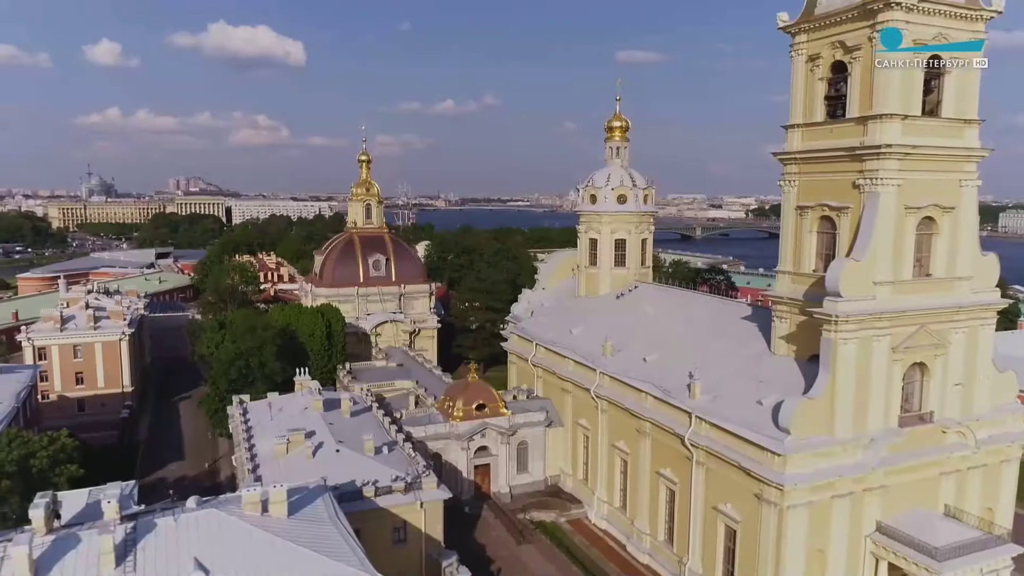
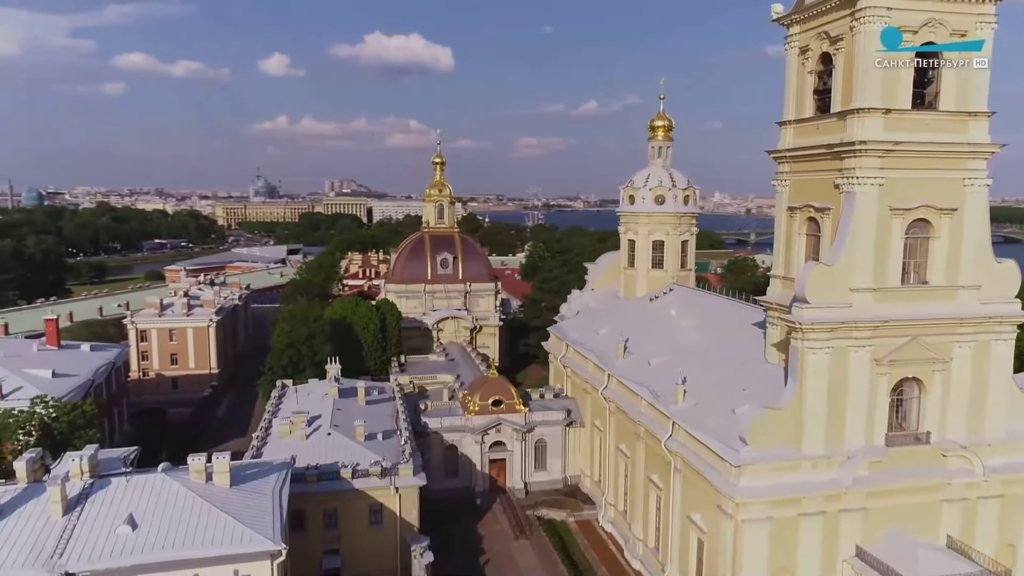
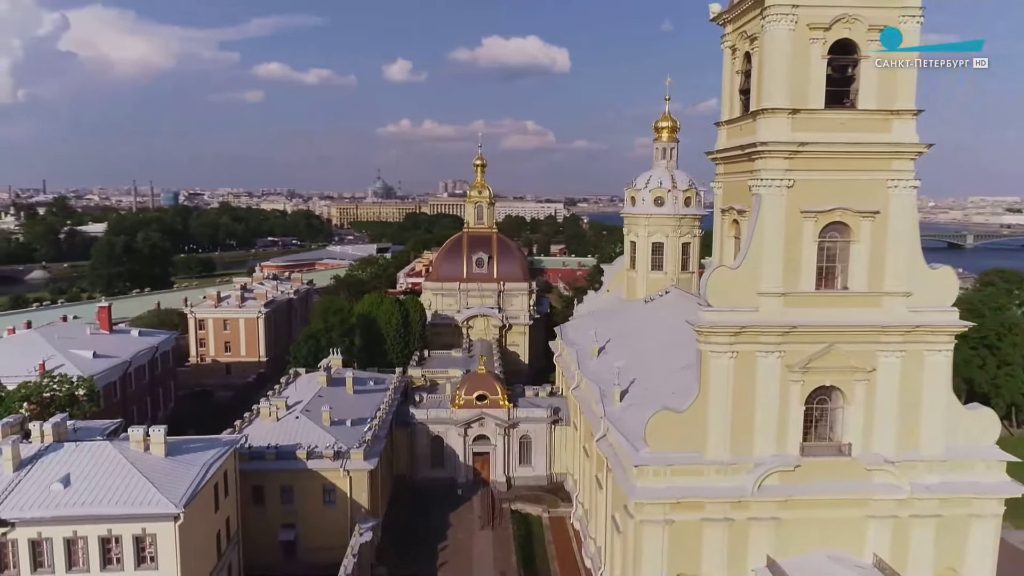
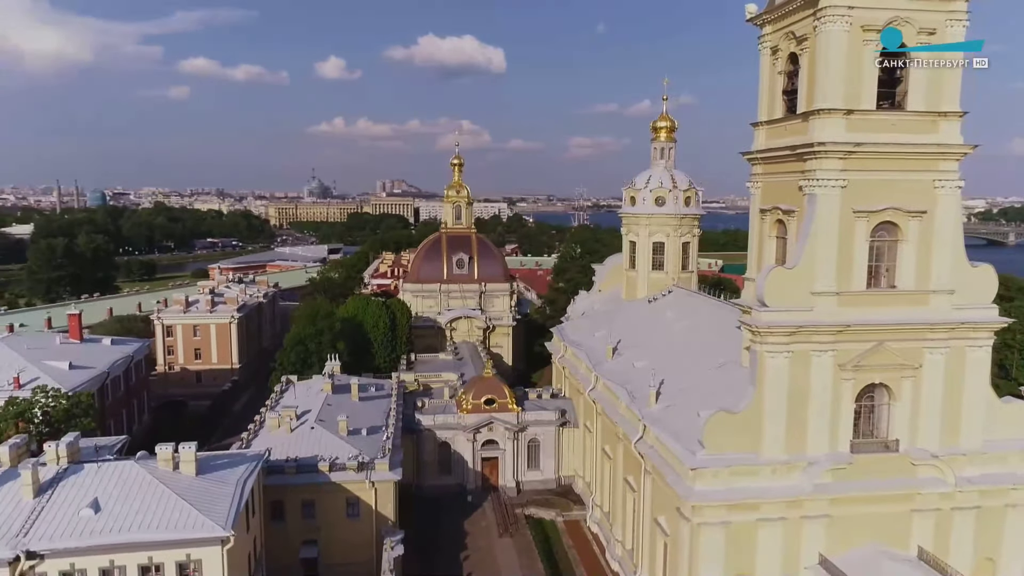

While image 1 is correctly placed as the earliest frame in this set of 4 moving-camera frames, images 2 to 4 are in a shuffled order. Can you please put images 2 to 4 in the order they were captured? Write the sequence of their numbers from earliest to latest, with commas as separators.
2, 4, 3
